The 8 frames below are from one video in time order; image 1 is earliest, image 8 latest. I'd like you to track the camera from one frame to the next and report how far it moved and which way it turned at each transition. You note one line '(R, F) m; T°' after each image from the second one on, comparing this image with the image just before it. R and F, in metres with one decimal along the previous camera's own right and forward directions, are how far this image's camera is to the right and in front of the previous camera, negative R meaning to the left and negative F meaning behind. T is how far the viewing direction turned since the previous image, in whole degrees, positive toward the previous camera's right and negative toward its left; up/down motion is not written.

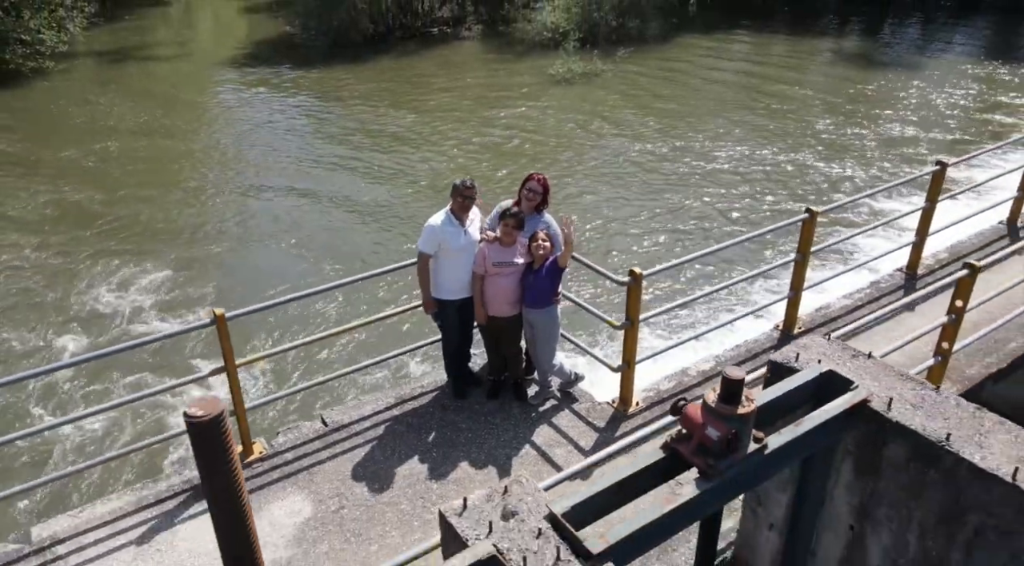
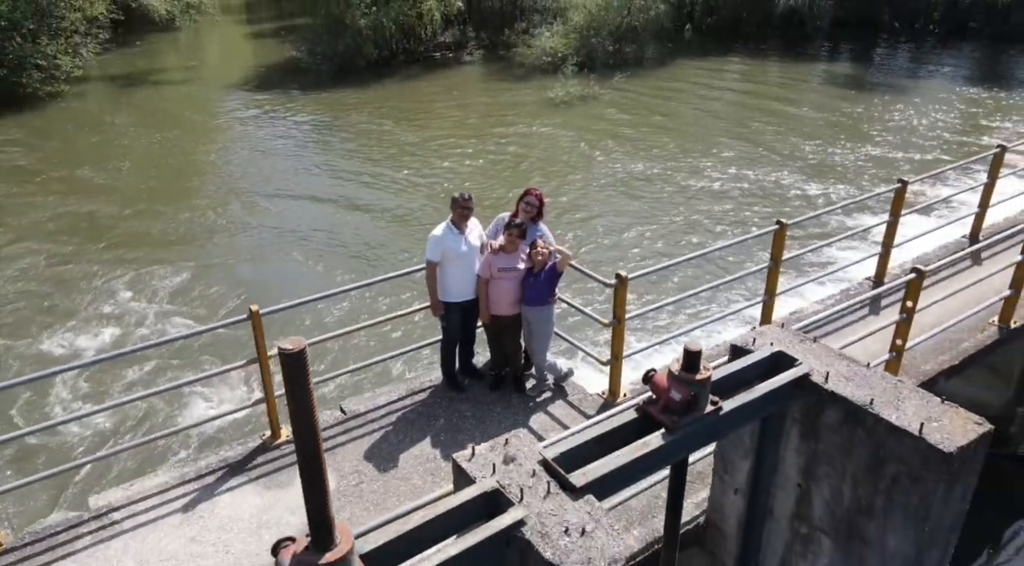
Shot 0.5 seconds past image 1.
(0.0, -0.6) m; 0°
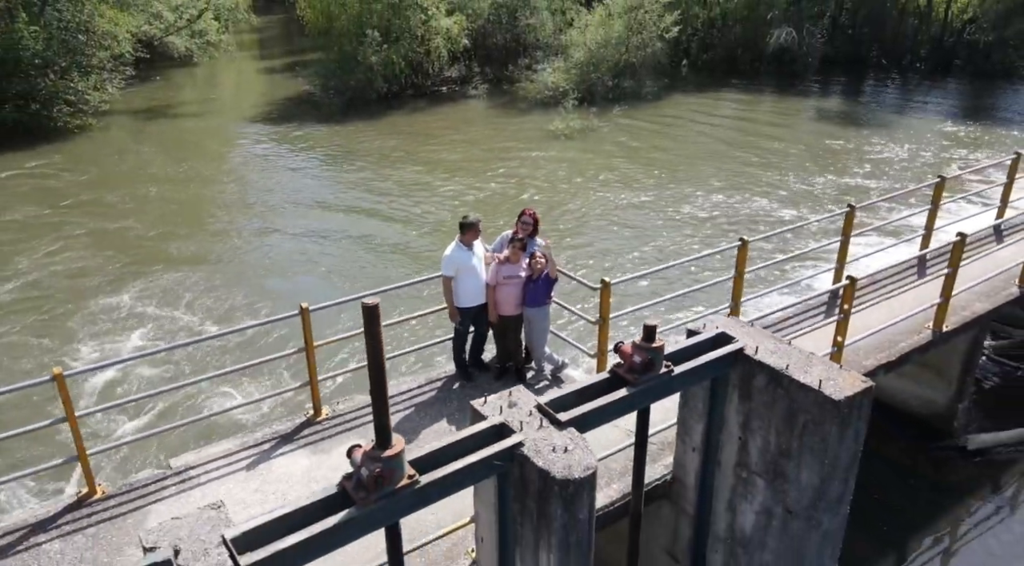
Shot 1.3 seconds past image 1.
(0.0, -1.0) m; 0°
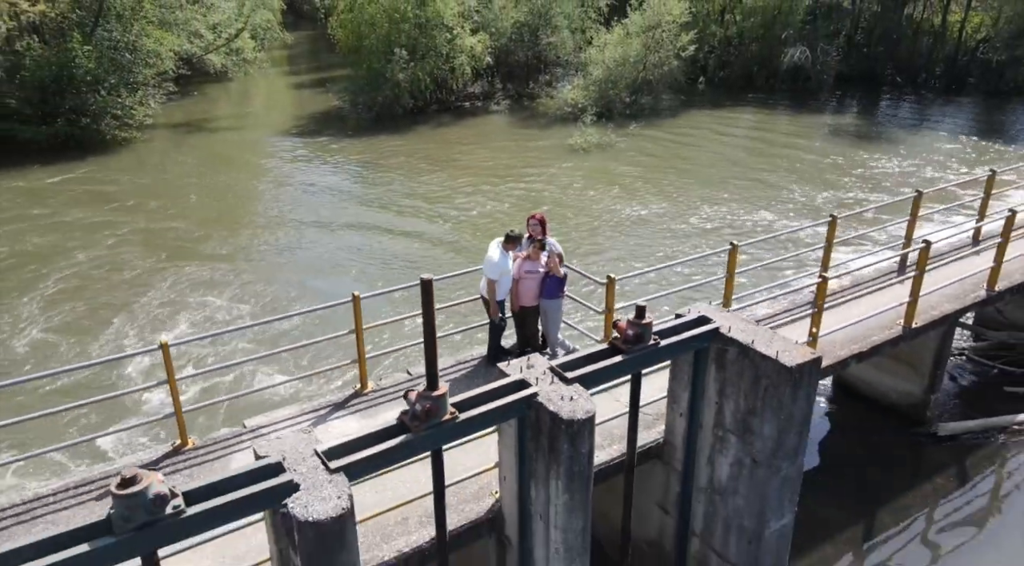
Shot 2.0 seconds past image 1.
(0.0, -1.0) m; -1°
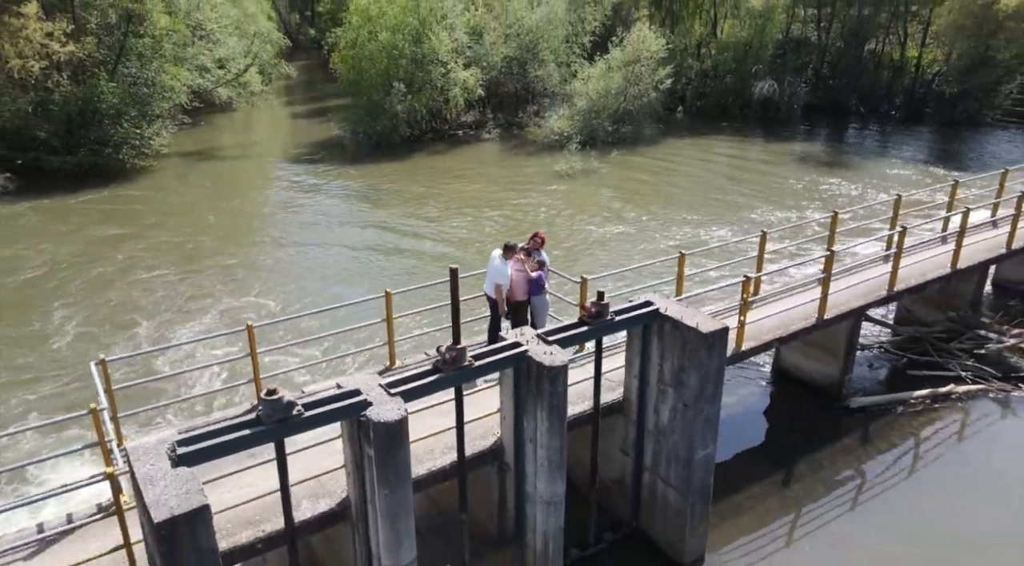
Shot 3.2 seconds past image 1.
(-0.1, -2.0) m; +1°
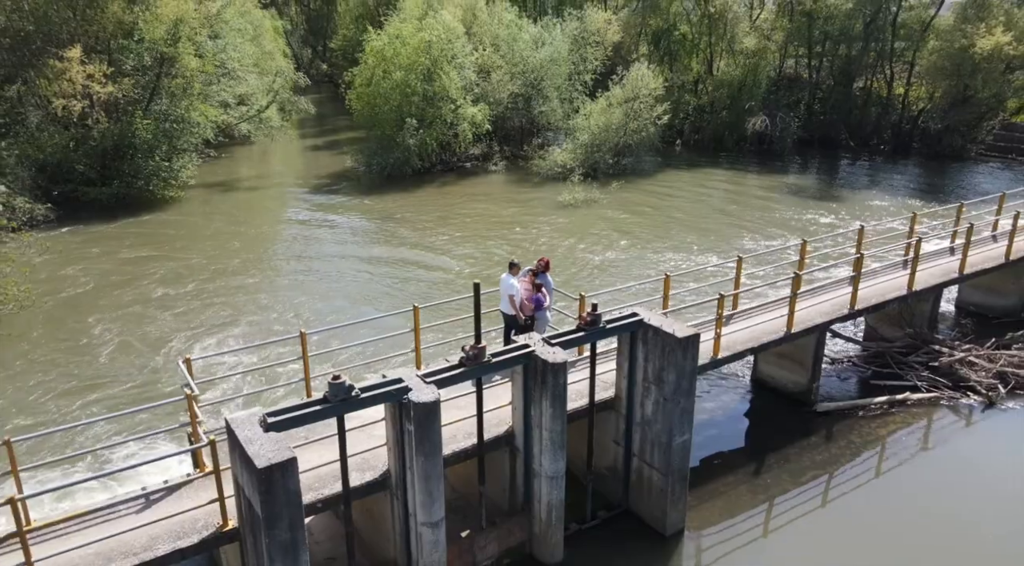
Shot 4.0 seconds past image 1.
(-0.1, -1.6) m; 0°
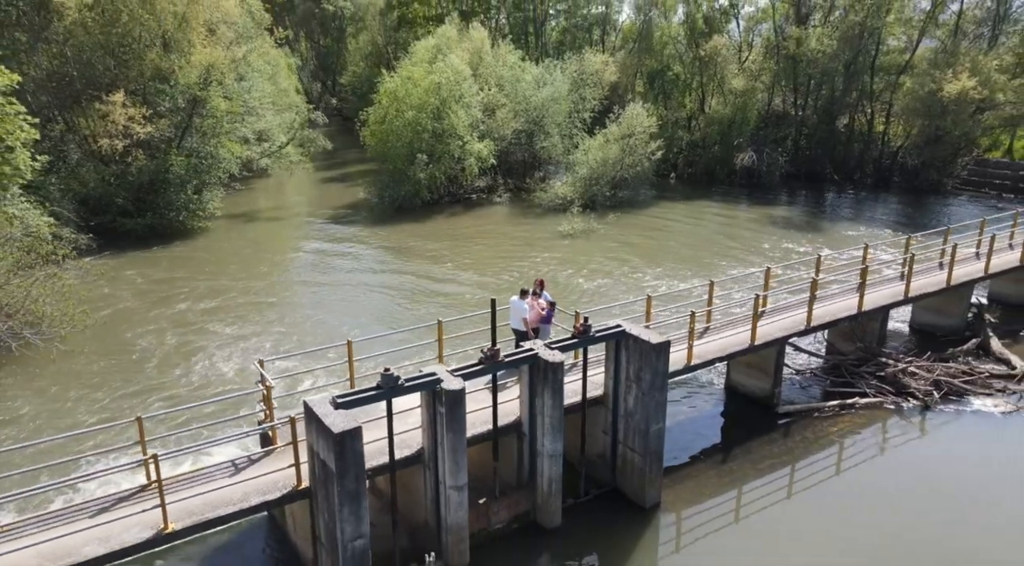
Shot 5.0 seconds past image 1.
(-0.1, -2.2) m; 0°
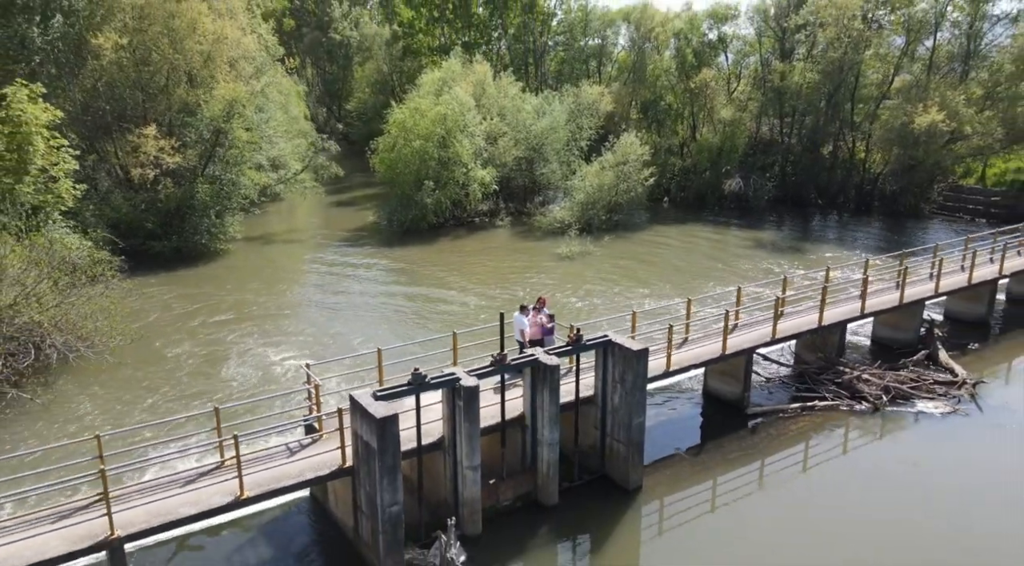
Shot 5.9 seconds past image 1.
(-0.1, -2.2) m; 0°
